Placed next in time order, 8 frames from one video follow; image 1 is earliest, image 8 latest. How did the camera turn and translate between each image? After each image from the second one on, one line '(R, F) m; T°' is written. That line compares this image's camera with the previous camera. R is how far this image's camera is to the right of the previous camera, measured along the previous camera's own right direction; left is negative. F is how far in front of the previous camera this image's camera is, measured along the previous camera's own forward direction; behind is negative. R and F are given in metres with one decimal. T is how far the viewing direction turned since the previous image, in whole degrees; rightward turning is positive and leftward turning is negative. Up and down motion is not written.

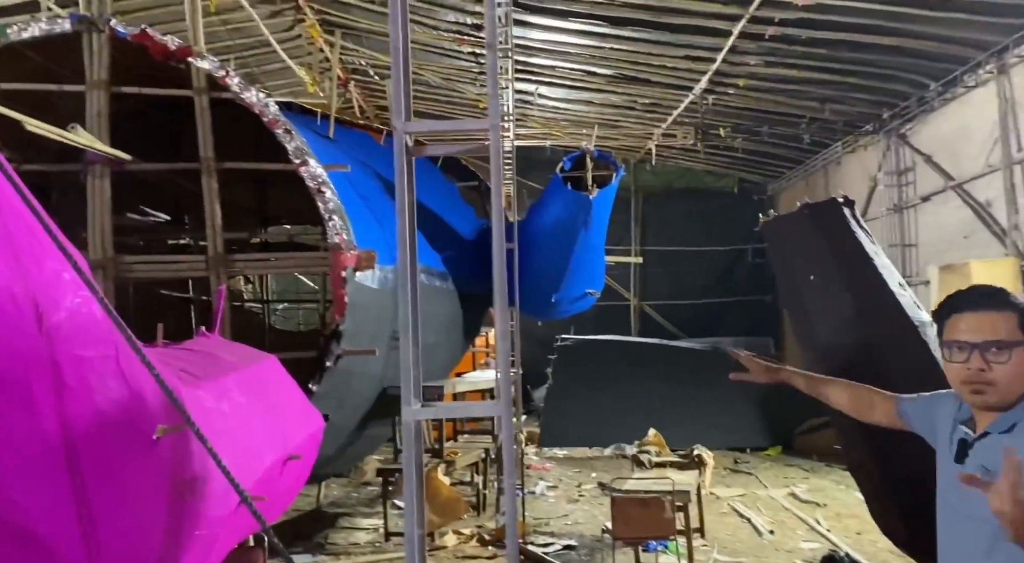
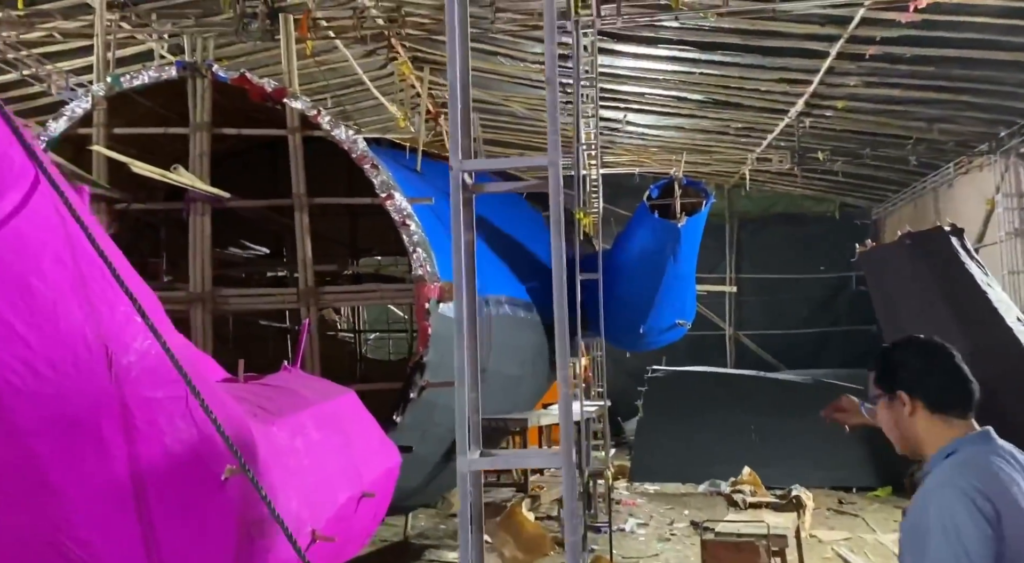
(0.0, +0.1) m; -5°
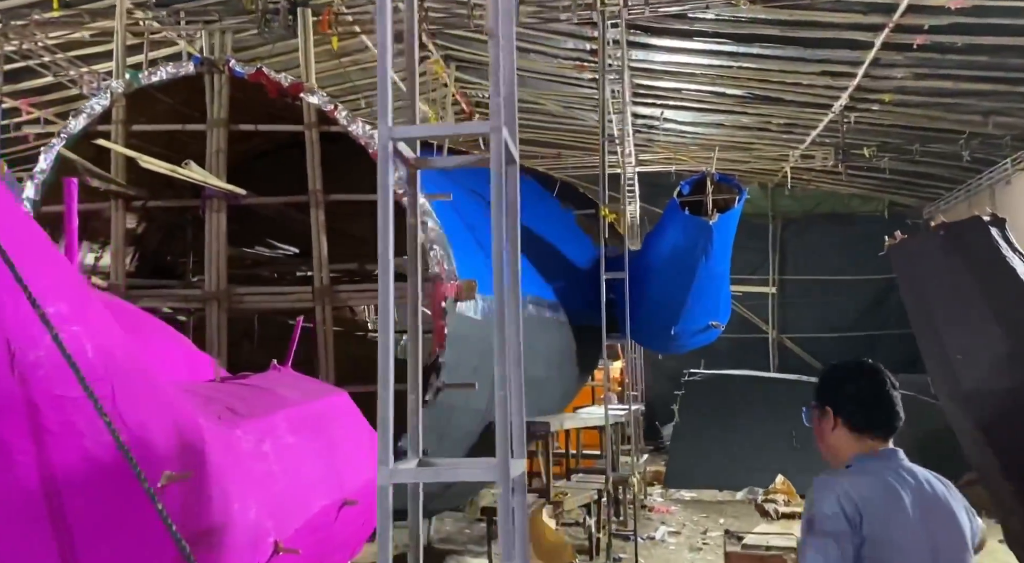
(+0.2, +0.2) m; -3°
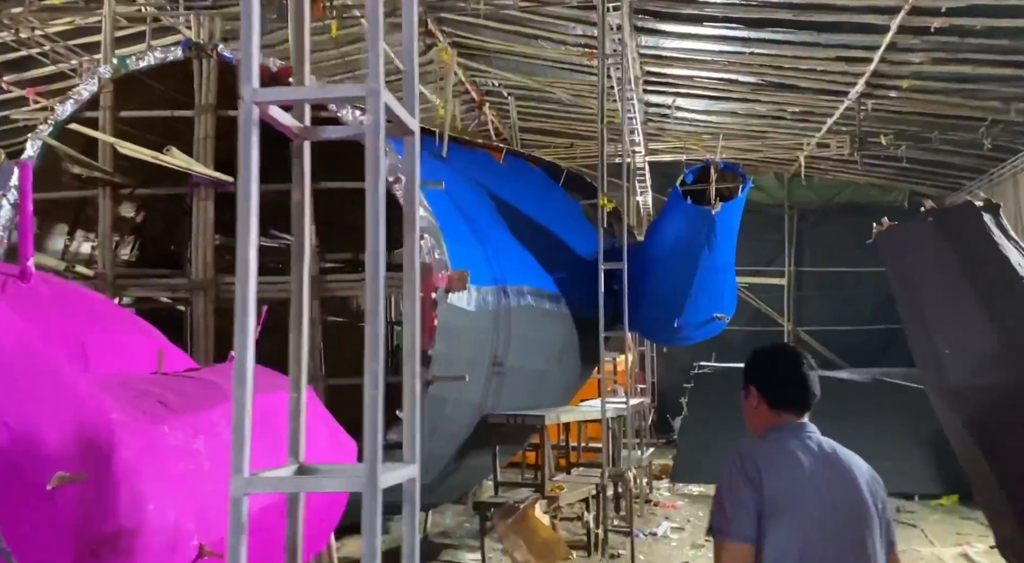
(+0.2, +0.1) m; -1°
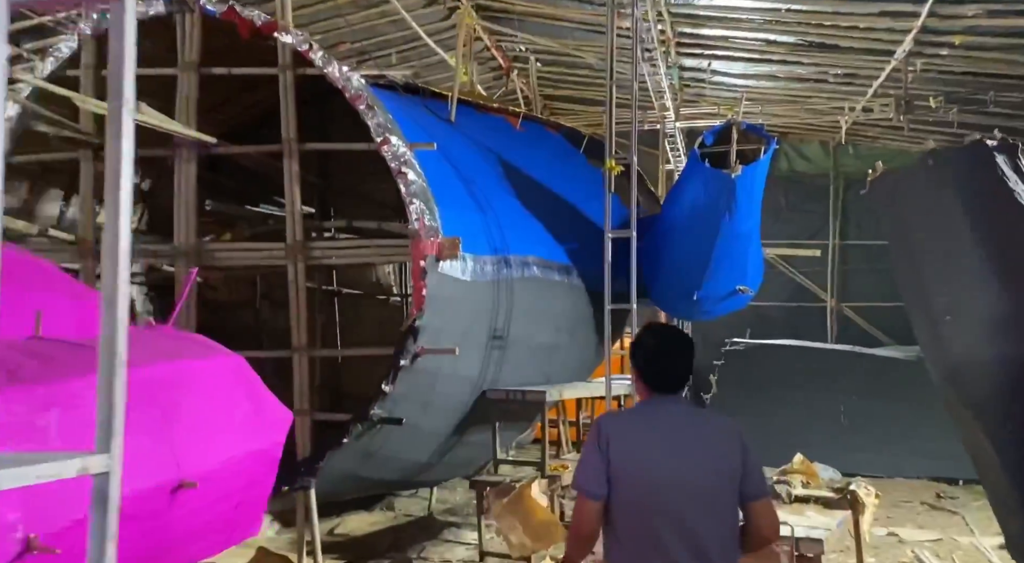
(+0.3, +0.3) m; -3°
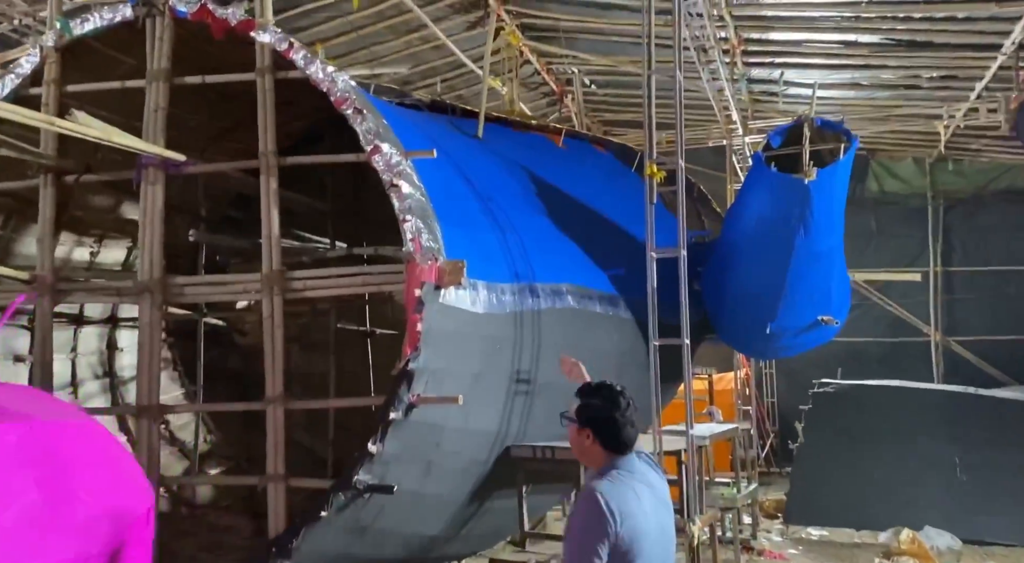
(+0.3, +0.9) m; -5°
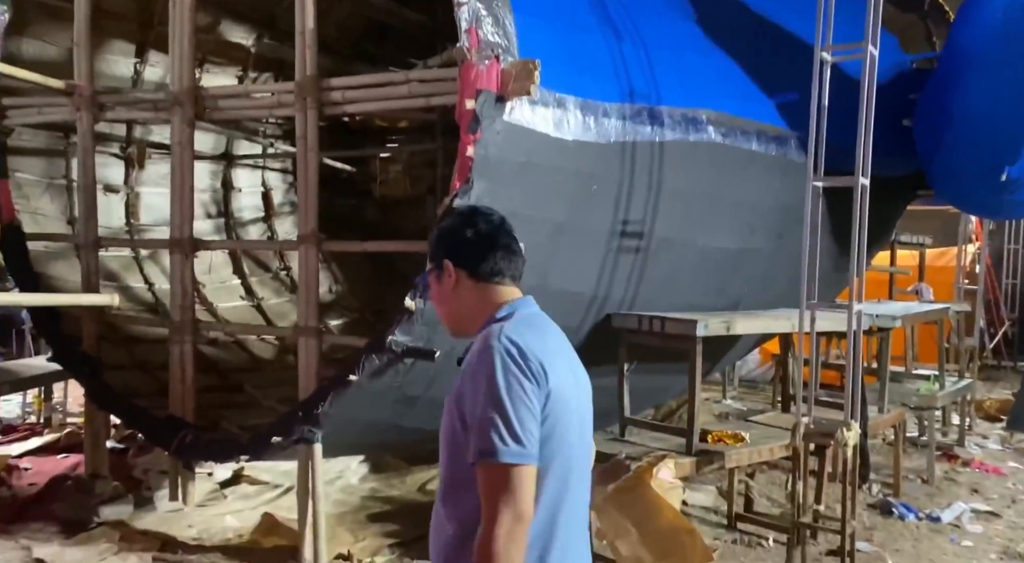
(+0.4, +1.0) m; -13°
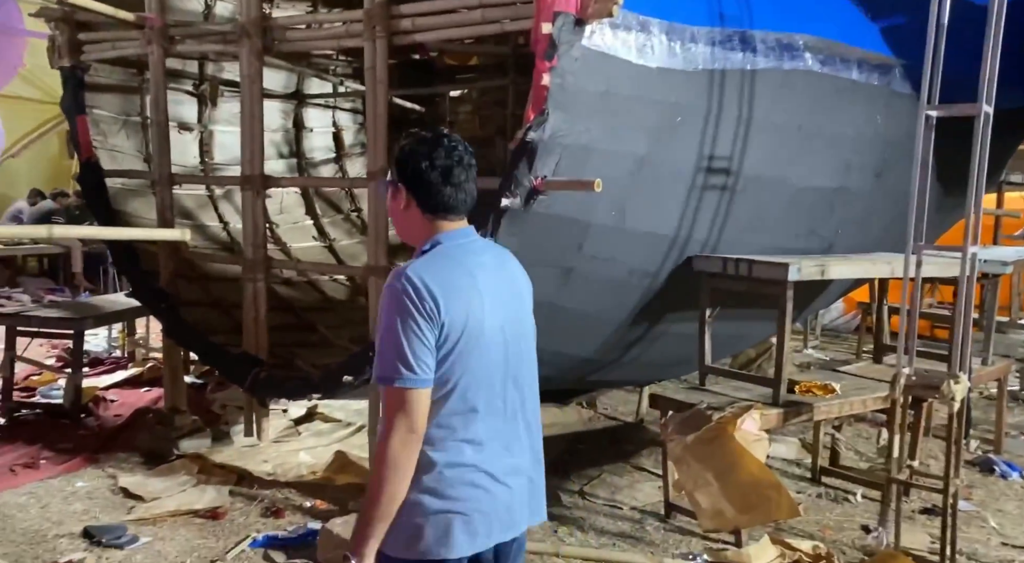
(0.0, +0.1) m; -4°
